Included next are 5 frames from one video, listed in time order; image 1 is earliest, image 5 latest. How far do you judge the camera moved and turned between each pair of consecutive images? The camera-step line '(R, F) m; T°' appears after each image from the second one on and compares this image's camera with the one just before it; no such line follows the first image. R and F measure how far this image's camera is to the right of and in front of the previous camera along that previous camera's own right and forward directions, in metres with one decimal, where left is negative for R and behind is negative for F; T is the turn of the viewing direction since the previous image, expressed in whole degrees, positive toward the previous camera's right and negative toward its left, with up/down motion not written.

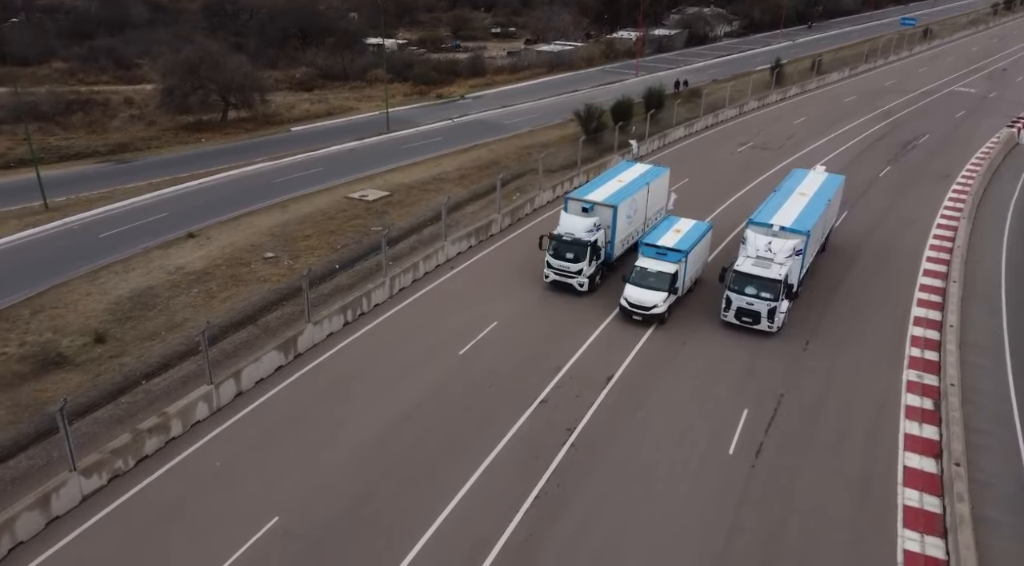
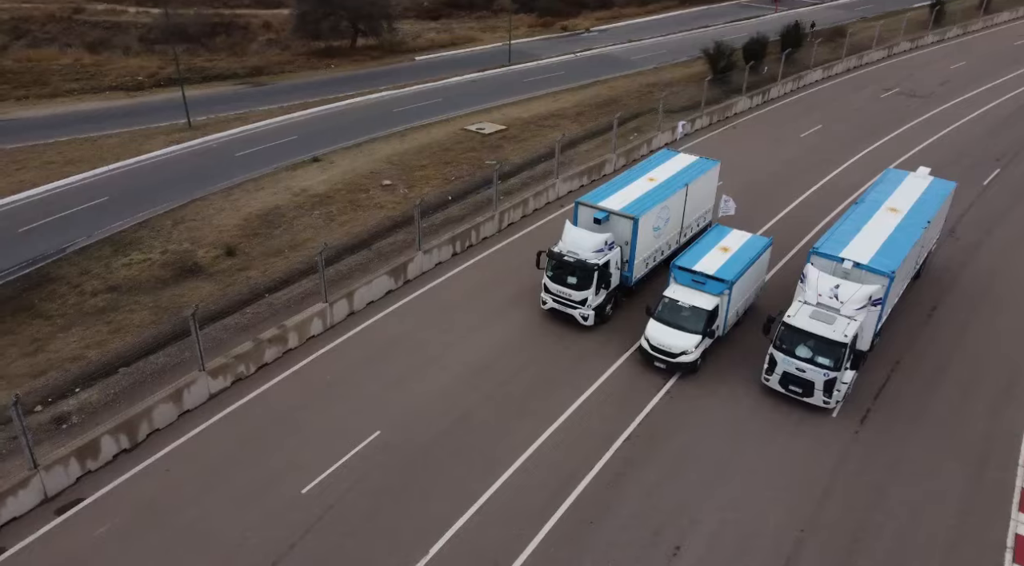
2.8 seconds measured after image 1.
(+0.3, -0.3) m; -8°
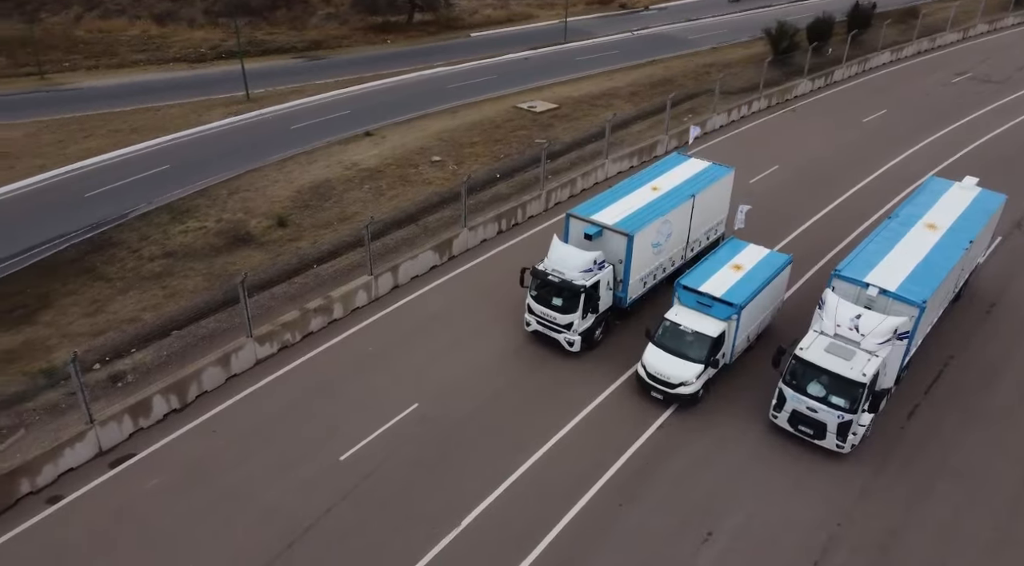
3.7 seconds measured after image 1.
(+0.3, -0.1) m; -4°
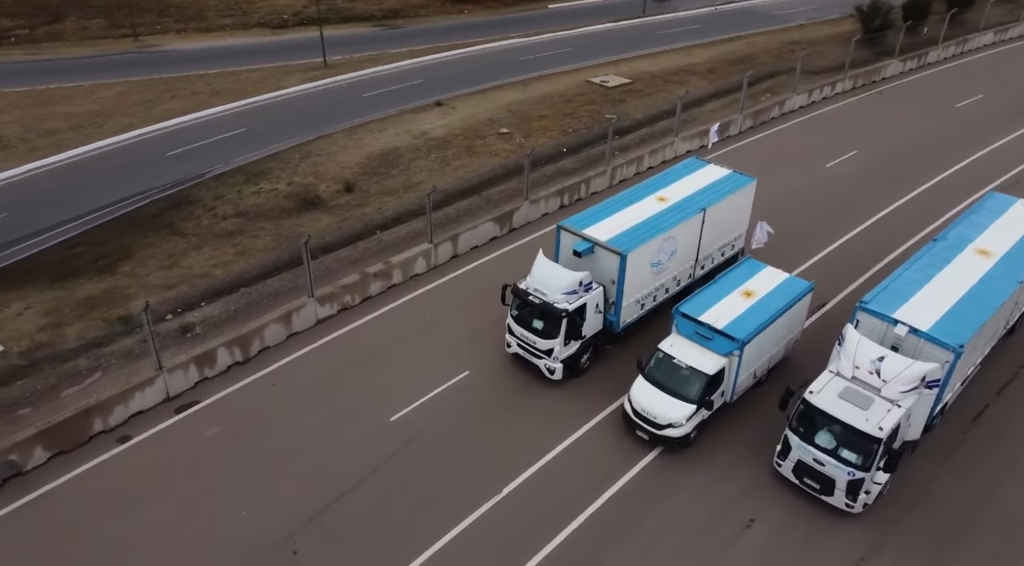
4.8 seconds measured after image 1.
(+0.5, -0.1) m; -5°
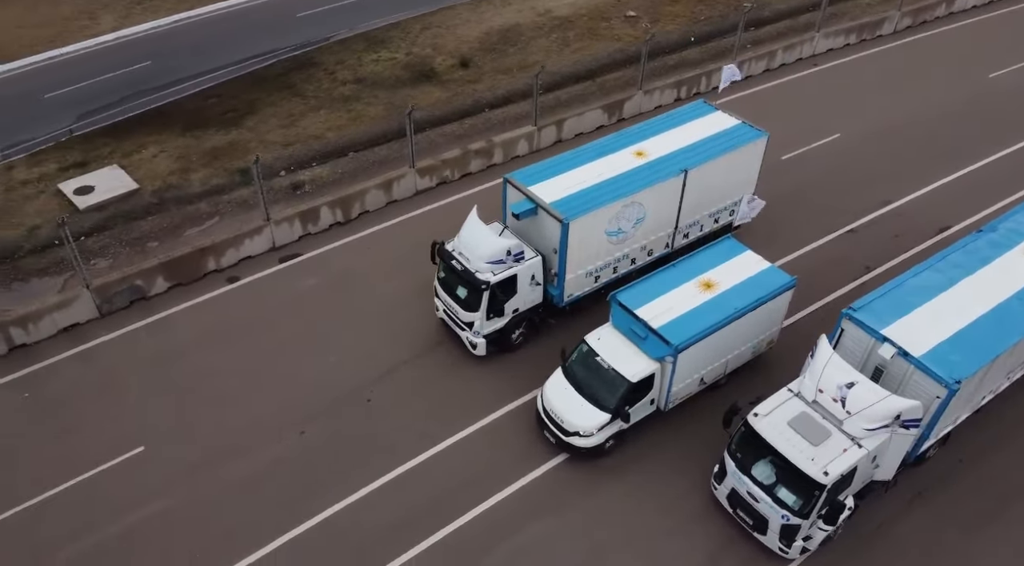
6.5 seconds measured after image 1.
(+1.2, -0.2) m; -9°
